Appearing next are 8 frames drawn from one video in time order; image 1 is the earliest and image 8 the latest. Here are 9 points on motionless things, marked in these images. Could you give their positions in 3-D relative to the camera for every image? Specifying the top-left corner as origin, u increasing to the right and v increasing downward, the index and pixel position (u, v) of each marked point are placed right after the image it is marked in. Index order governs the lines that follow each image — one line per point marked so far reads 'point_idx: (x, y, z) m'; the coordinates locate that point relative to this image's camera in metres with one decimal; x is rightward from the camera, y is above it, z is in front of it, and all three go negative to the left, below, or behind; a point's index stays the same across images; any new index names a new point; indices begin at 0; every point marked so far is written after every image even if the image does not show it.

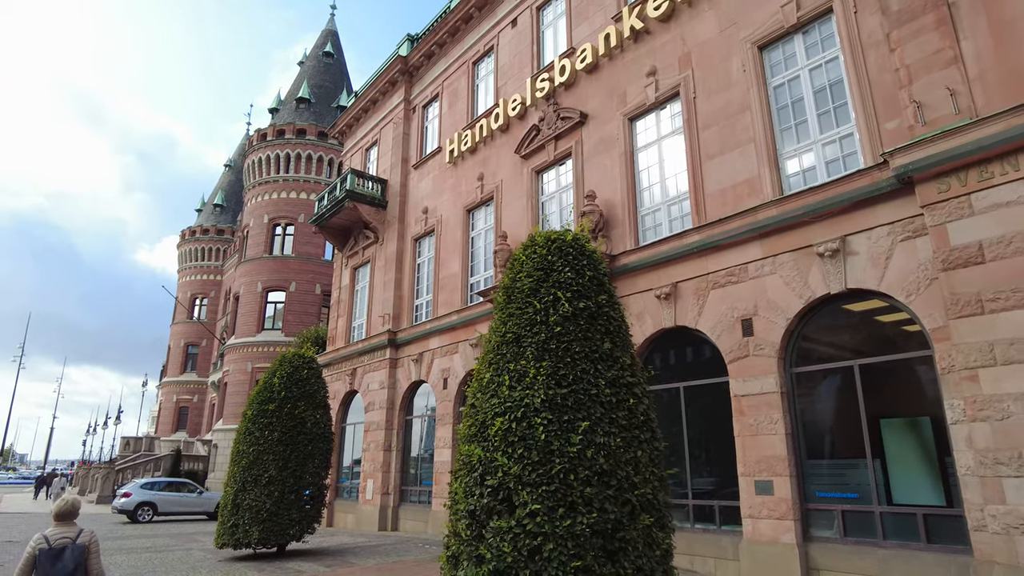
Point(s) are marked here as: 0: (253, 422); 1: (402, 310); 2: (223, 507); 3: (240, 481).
0: (-4.8, -2.5, +12.9) m
1: (-3.1, -0.6, +19.3) m
2: (-5.3, -4.0, +12.5) m
3: (-4.9, -3.5, +12.5) m
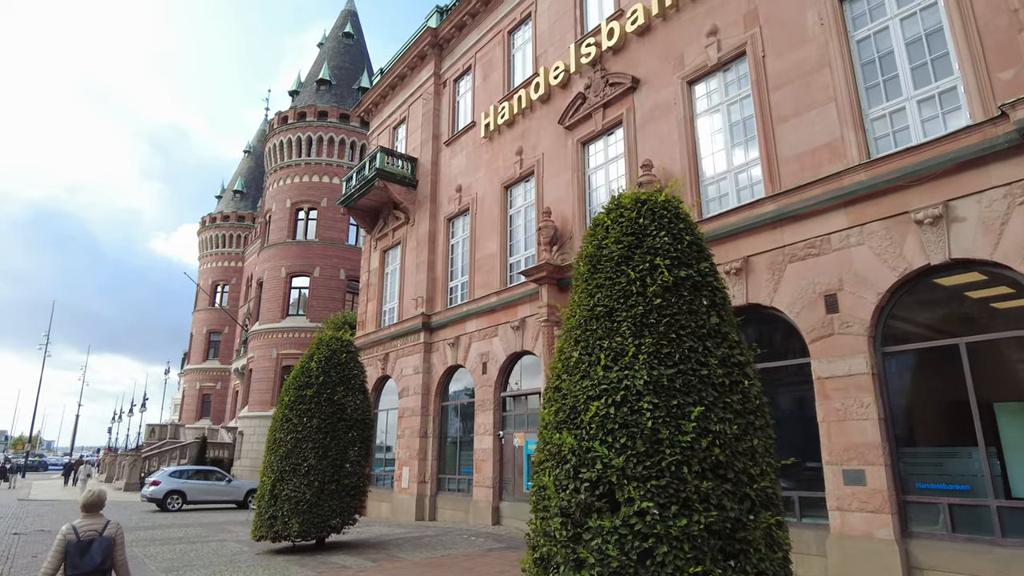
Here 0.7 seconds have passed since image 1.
0: (-3.9, -2.2, +12.3) m
1: (-2.1, -0.1, +18.6) m
2: (-4.4, -3.6, +11.9) m
3: (-4.0, -3.2, +11.9) m
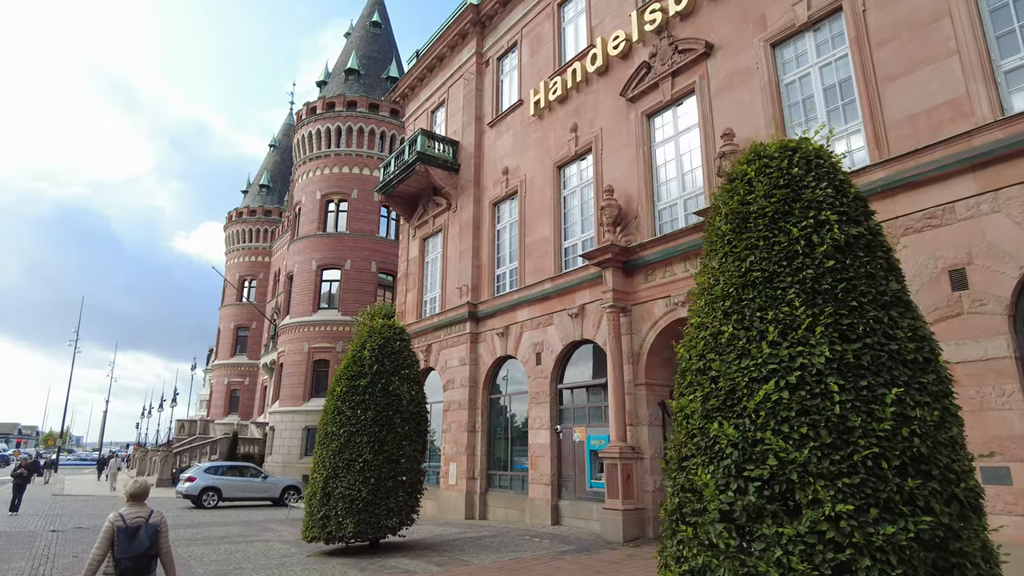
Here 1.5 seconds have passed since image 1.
0: (-2.8, -1.9, +11.5) m
1: (-0.8, +0.2, +17.7) m
2: (-3.3, -3.4, +11.1) m
3: (-2.9, -2.9, +11.1) m
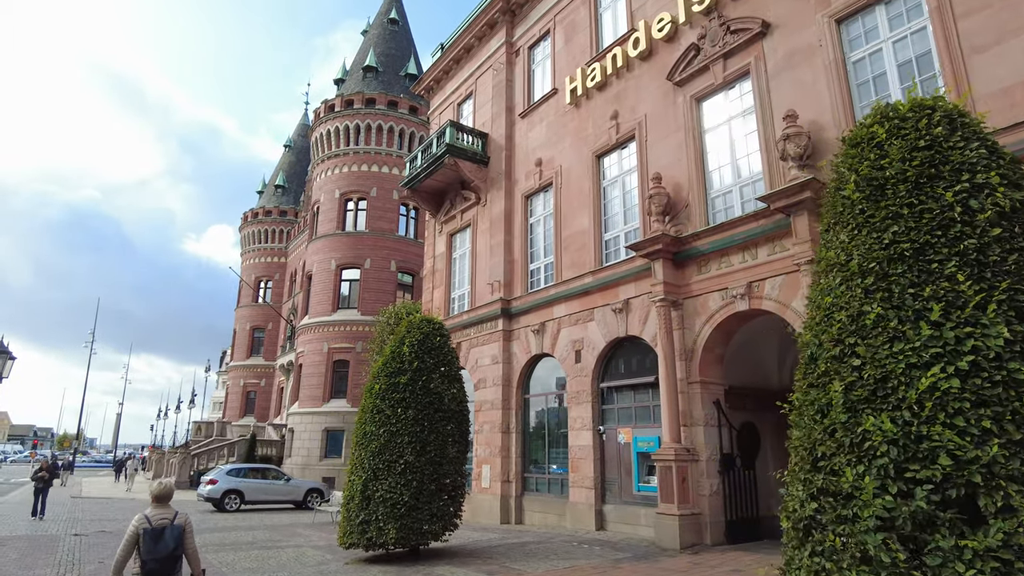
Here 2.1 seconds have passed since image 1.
0: (-2.1, -1.8, +10.9) m
1: (0.0, +0.3, +17.1) m
2: (-2.5, -3.2, +10.6) m
3: (-2.1, -2.8, +10.5) m
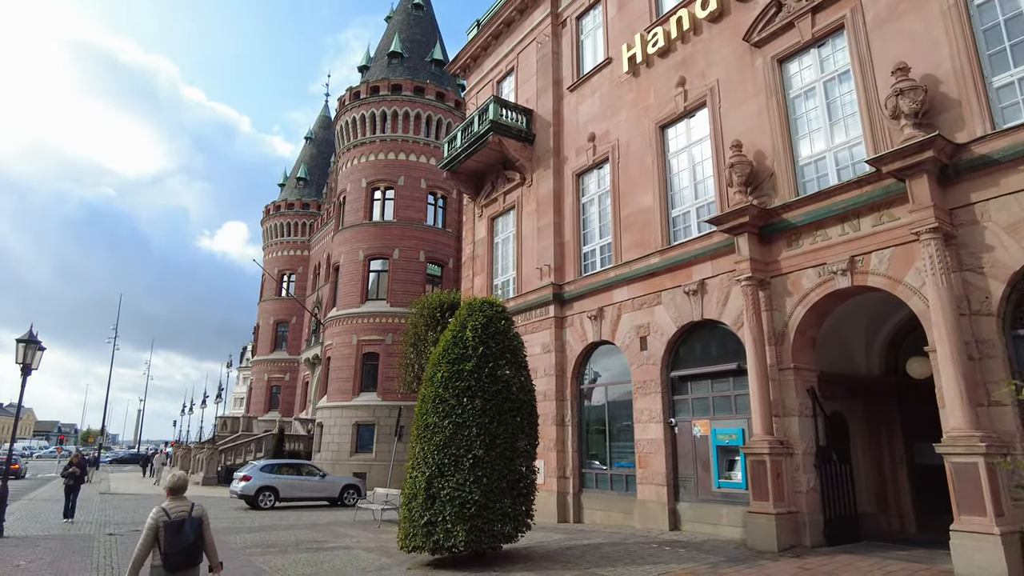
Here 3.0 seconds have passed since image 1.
0: (-1.0, -1.4, +9.9) m
1: (+1.2, +0.7, +16.1) m
2: (-1.4, -2.9, +9.6) m
3: (-1.1, -2.4, +9.5) m
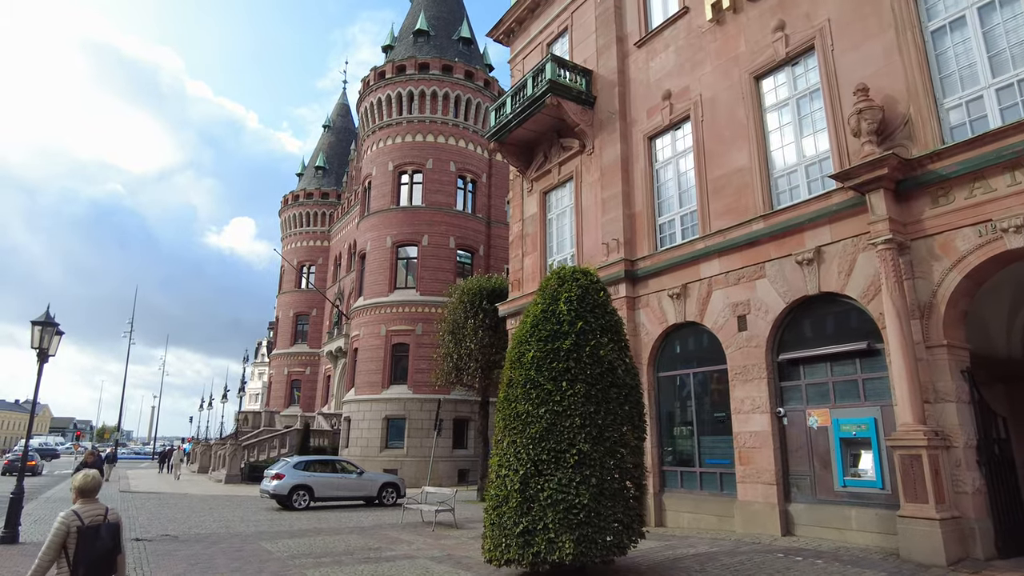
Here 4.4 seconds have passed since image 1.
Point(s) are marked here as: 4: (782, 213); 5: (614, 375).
0: (+0.3, -1.0, +8.4) m
1: (+2.6, +1.2, +14.5) m
2: (-0.1, -2.5, +8.1) m
3: (+0.2, -2.0, +8.0) m
4: (+4.4, +1.2, +11.1) m
5: (+1.3, -1.1, +8.4) m
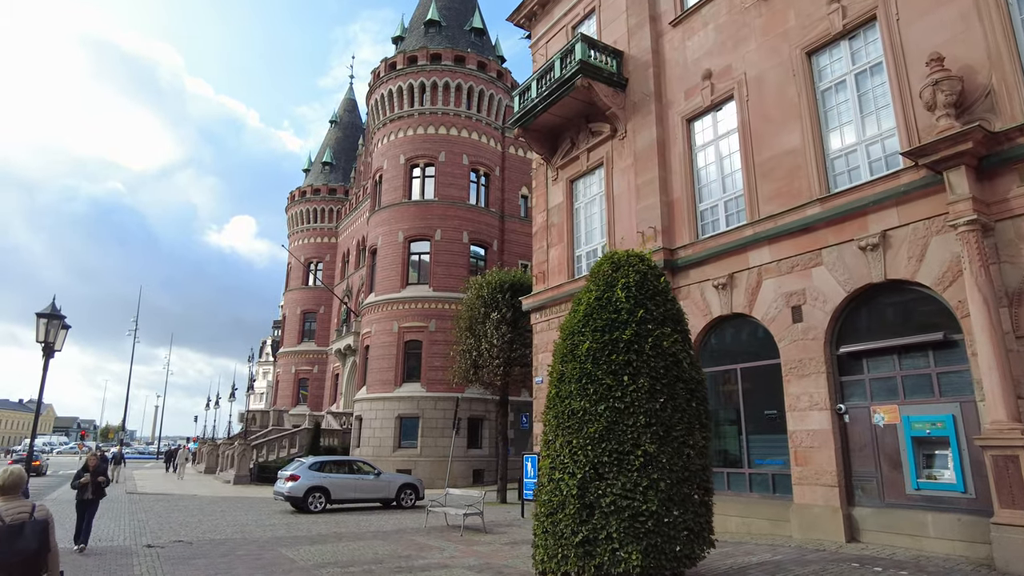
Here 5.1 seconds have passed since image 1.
0: (+0.9, -0.8, +7.6) m
1: (+3.2, +1.4, +13.7) m
2: (+0.5, -2.3, +7.3) m
3: (+0.8, -1.8, +7.2) m
4: (+5.0, +1.4, +10.3) m
5: (+1.9, -0.9, +7.6) m
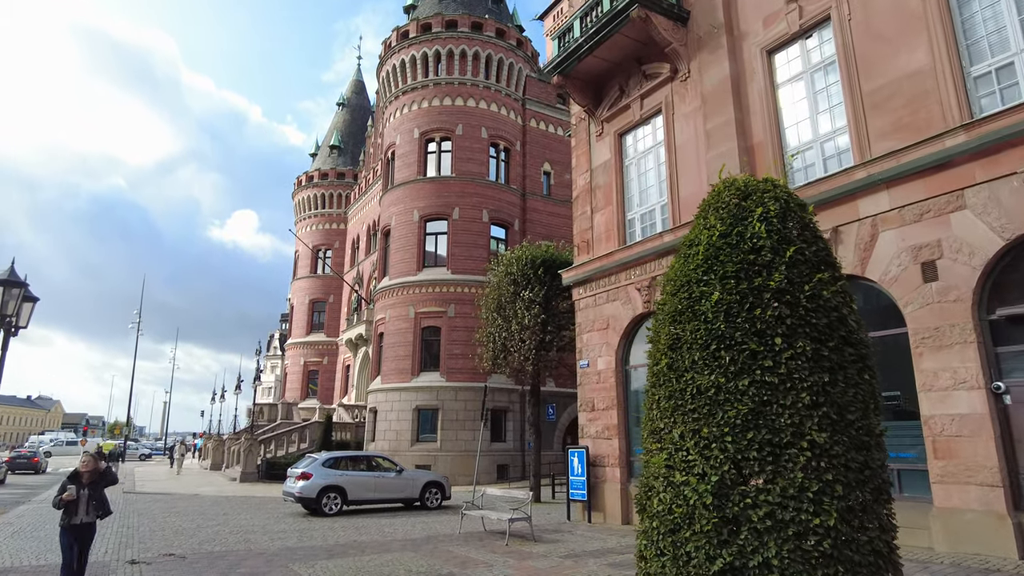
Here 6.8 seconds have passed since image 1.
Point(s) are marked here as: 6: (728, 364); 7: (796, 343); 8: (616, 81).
0: (+1.7, -0.2, +5.4) m
1: (+4.1, +2.0, +11.5) m
2: (+1.3, -1.7, +5.2) m
3: (+1.7, -1.3, +5.1) m
4: (+5.8, +2.1, +8.1) m
5: (+2.7, -0.3, +5.5) m
6: (+1.7, -0.6, +5.3) m
7: (+2.2, -0.4, +5.2) m
8: (+2.2, +4.5, +14.8) m
